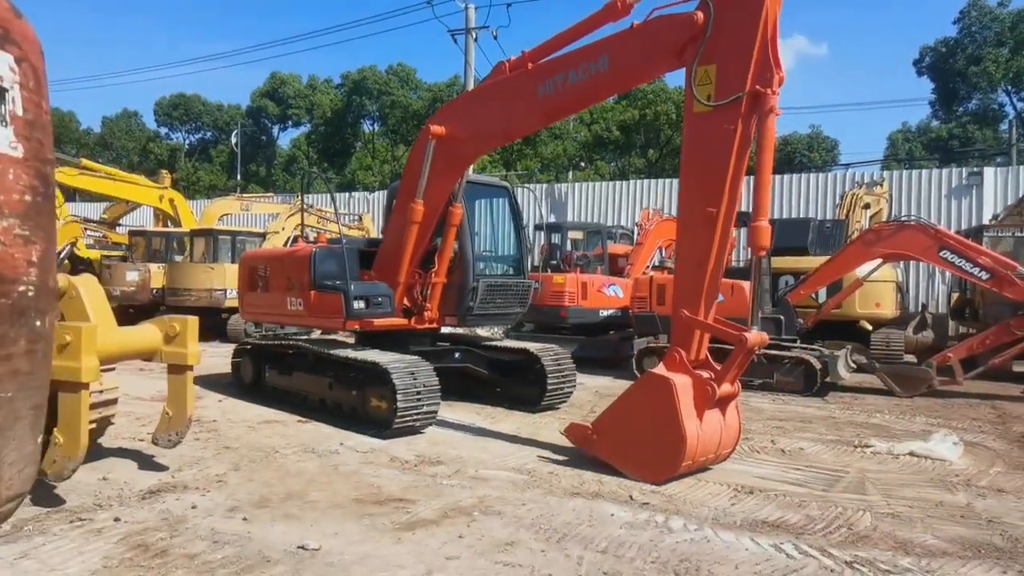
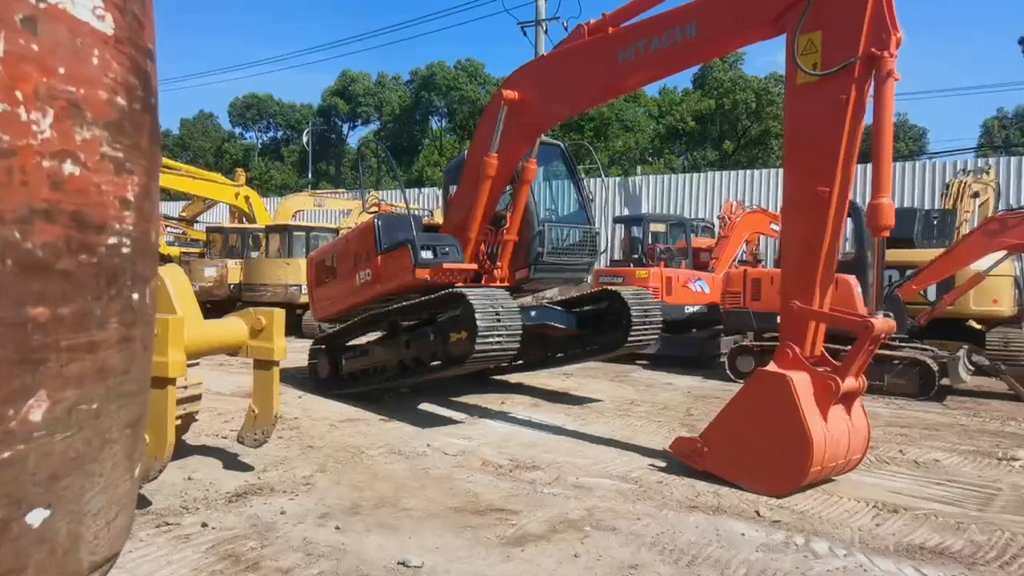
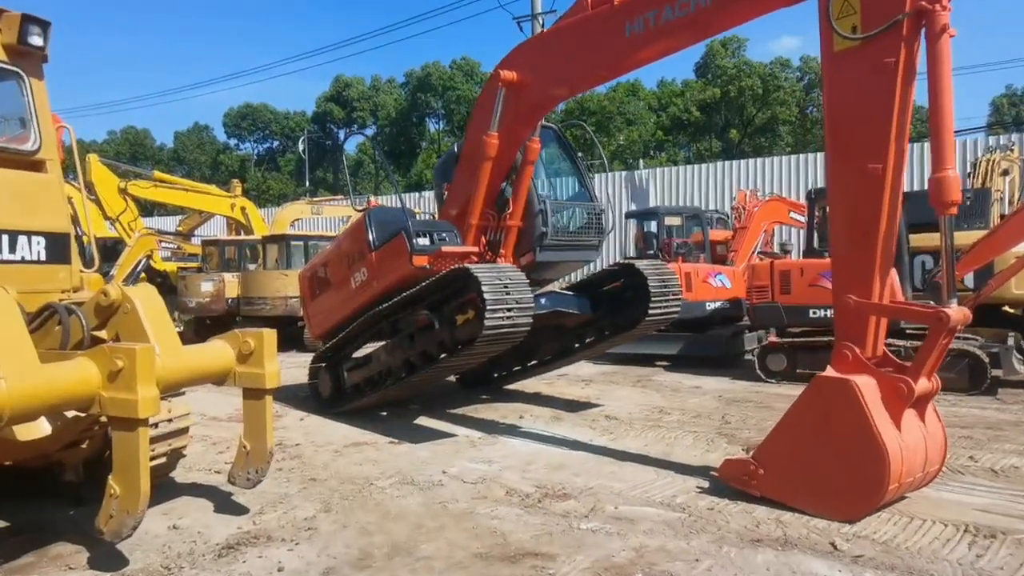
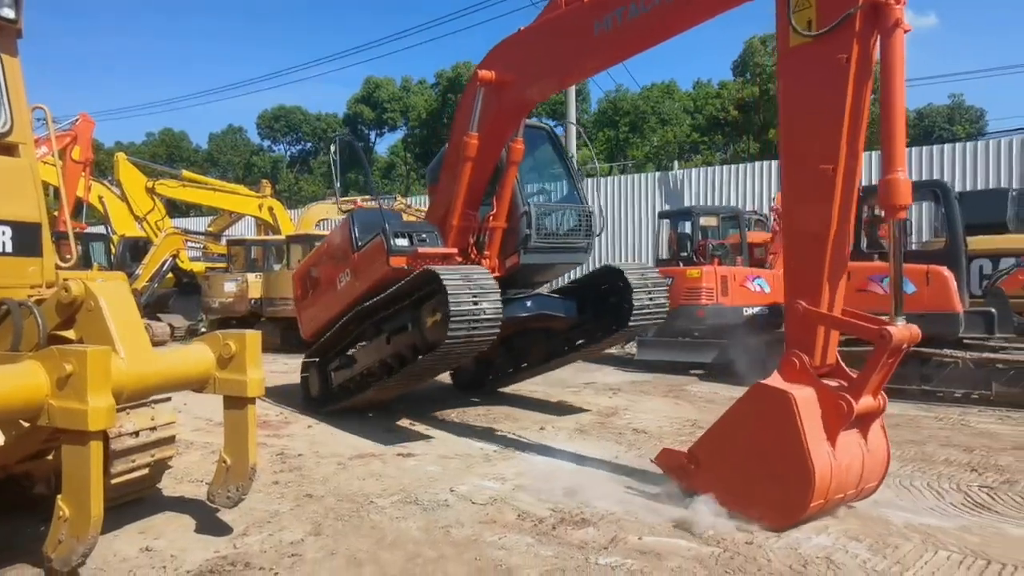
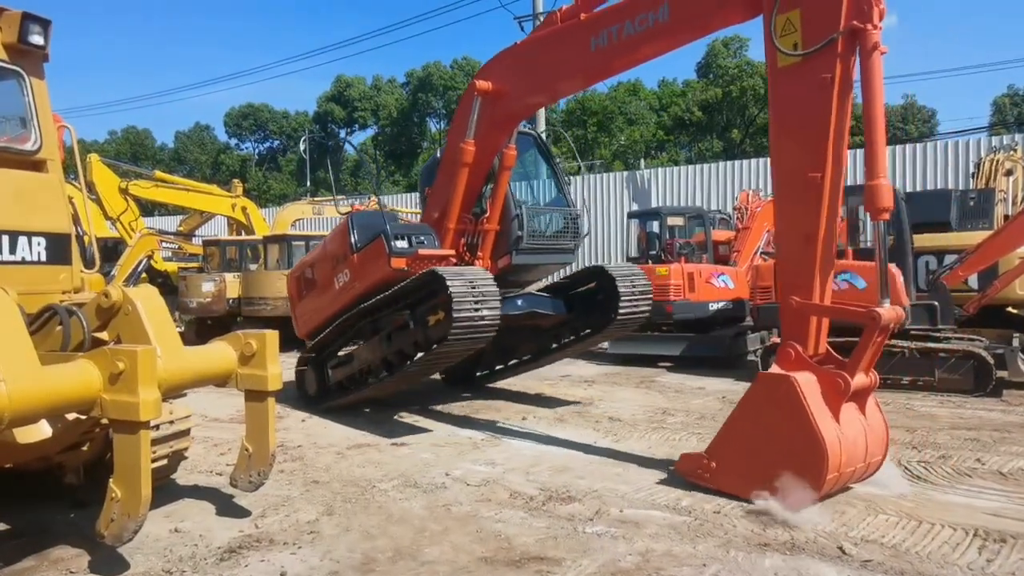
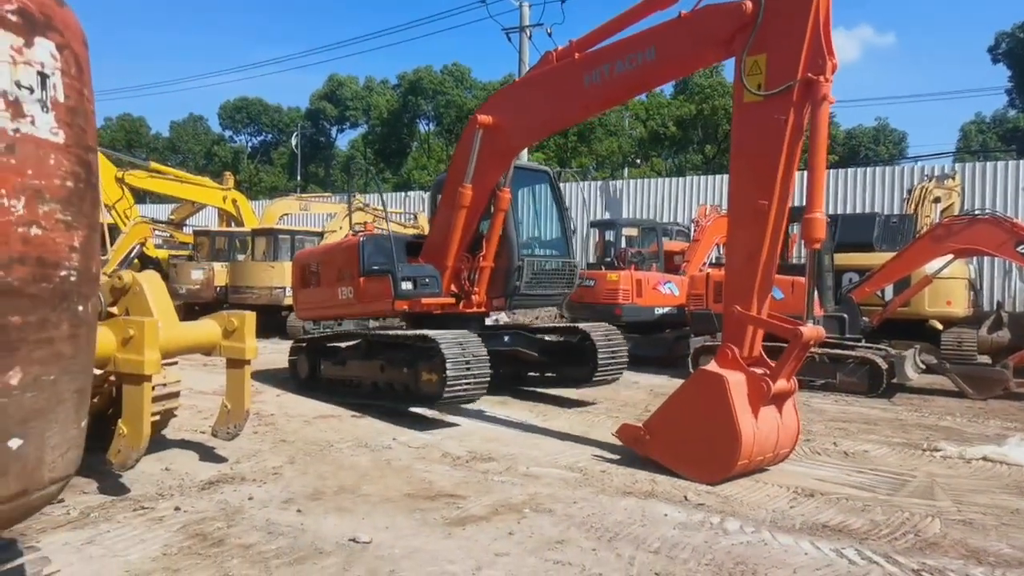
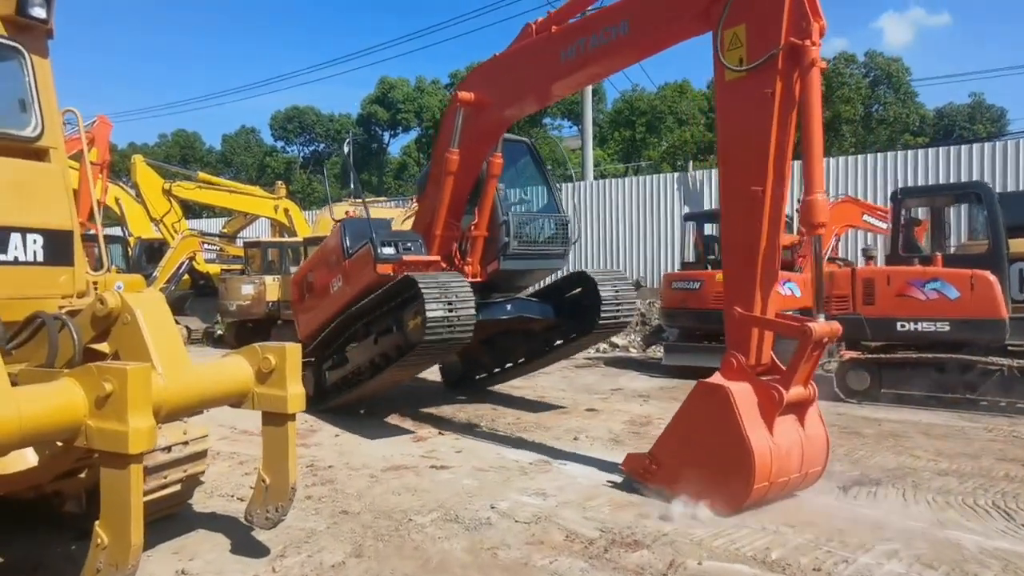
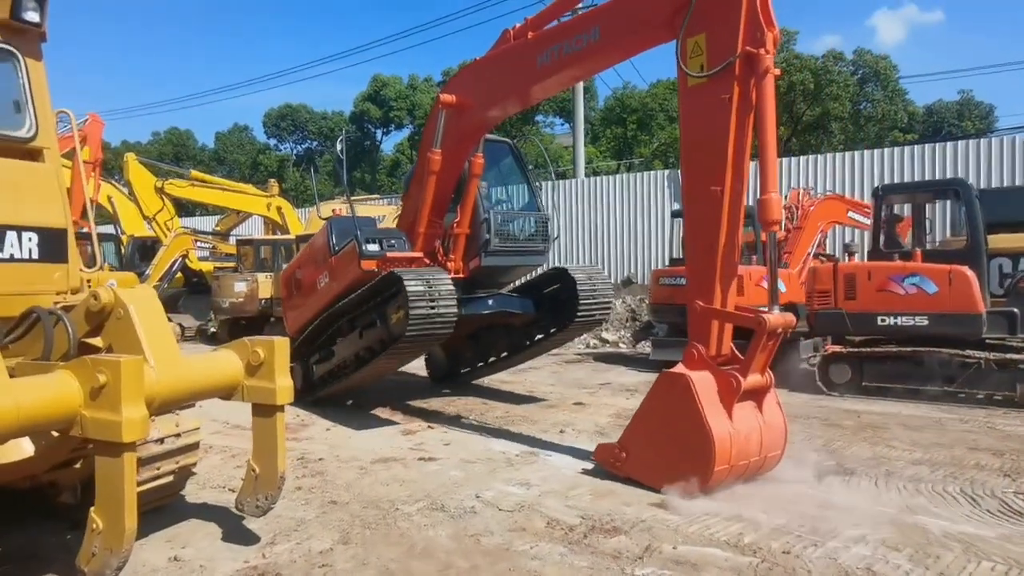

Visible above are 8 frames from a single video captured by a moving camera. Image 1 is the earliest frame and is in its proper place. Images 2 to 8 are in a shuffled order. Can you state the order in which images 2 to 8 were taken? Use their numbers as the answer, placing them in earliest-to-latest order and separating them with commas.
6, 2, 3, 5, 8, 7, 4
